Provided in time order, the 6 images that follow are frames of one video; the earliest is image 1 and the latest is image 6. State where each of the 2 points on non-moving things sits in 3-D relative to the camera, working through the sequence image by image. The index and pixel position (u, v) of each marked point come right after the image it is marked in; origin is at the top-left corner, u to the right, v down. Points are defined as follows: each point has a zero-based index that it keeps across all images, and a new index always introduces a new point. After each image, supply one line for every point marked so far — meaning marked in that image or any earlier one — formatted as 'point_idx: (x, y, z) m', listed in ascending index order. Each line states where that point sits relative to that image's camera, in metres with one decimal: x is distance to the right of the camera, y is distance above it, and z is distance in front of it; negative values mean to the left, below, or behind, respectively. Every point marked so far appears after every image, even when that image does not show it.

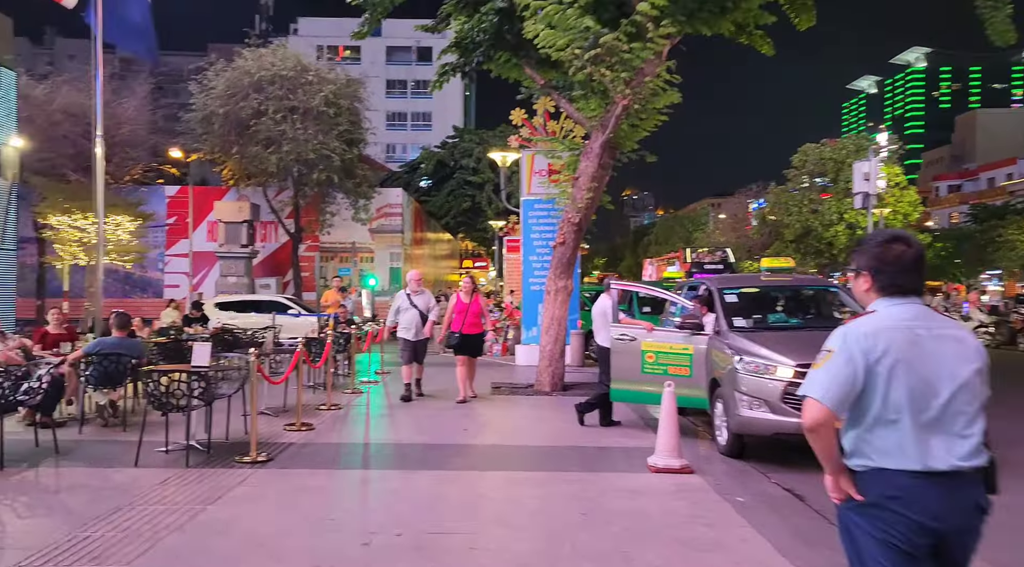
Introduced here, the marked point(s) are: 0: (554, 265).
0: (+0.7, +0.3, +13.1) m
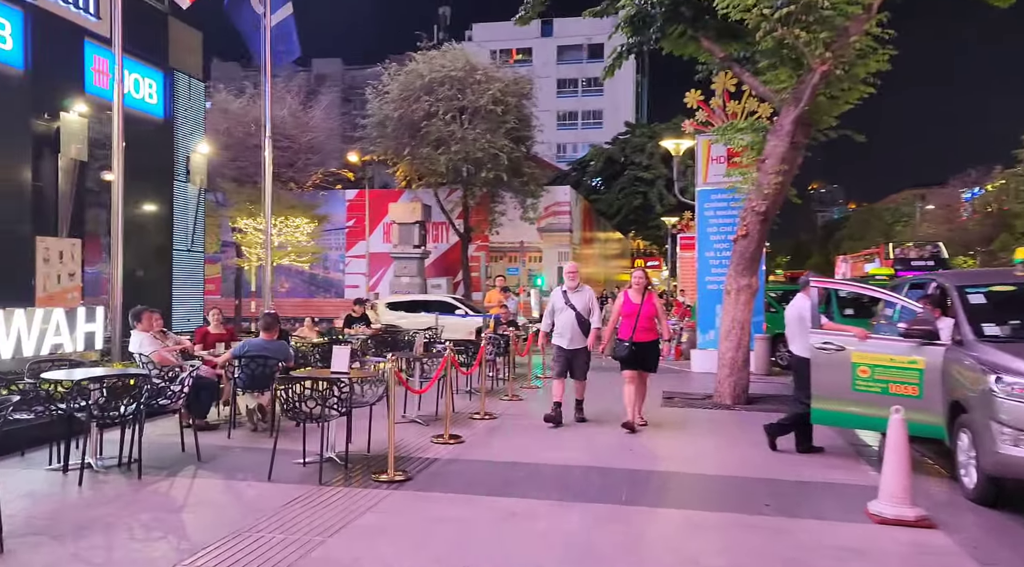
0: (+3.1, +0.3, +11.6) m
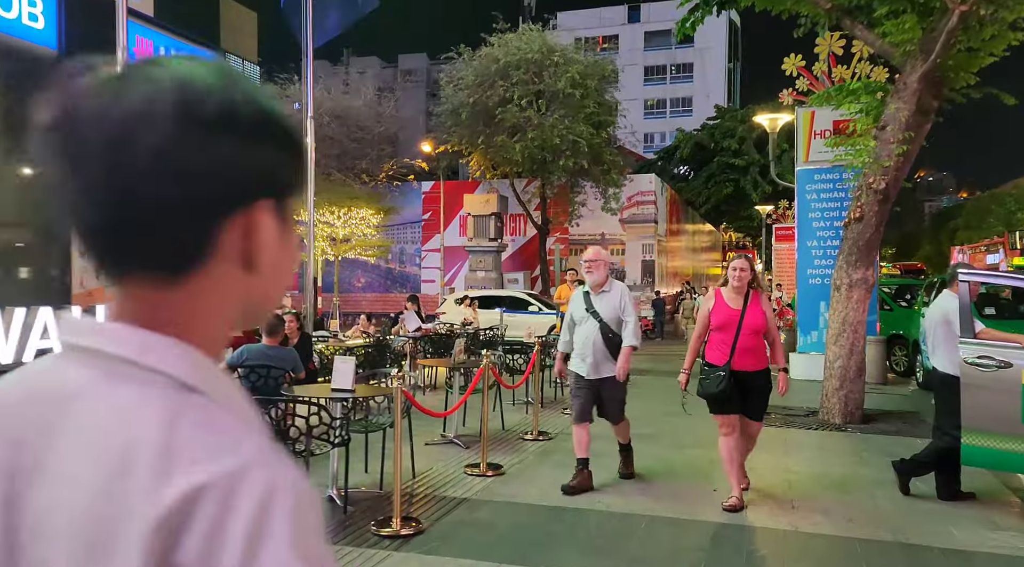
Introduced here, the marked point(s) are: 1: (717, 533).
0: (+3.8, +0.4, +9.7) m
1: (+1.3, -1.5, +5.2) m
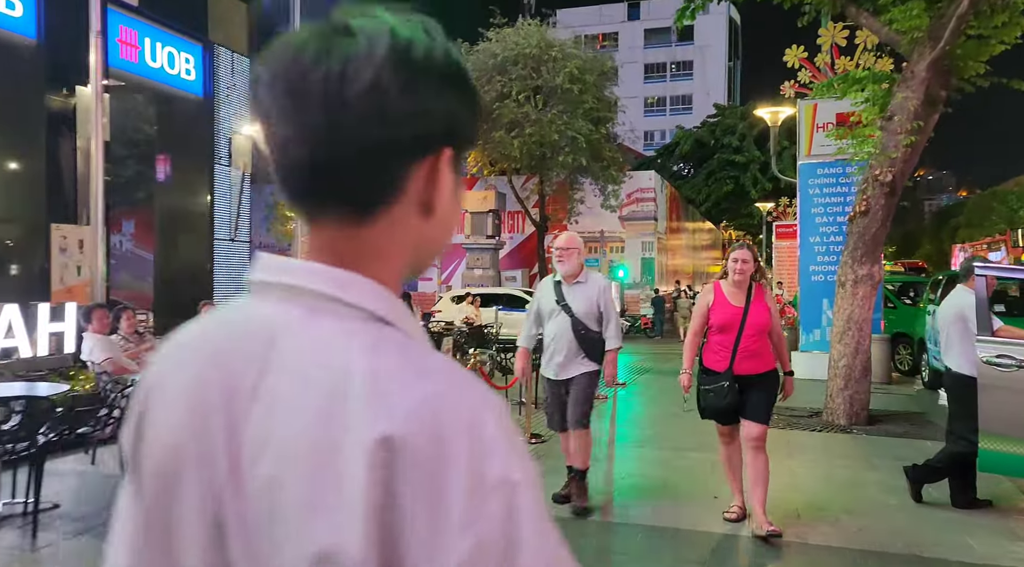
0: (+3.7, +0.4, +9.3) m
1: (+1.2, -1.5, +4.9) m
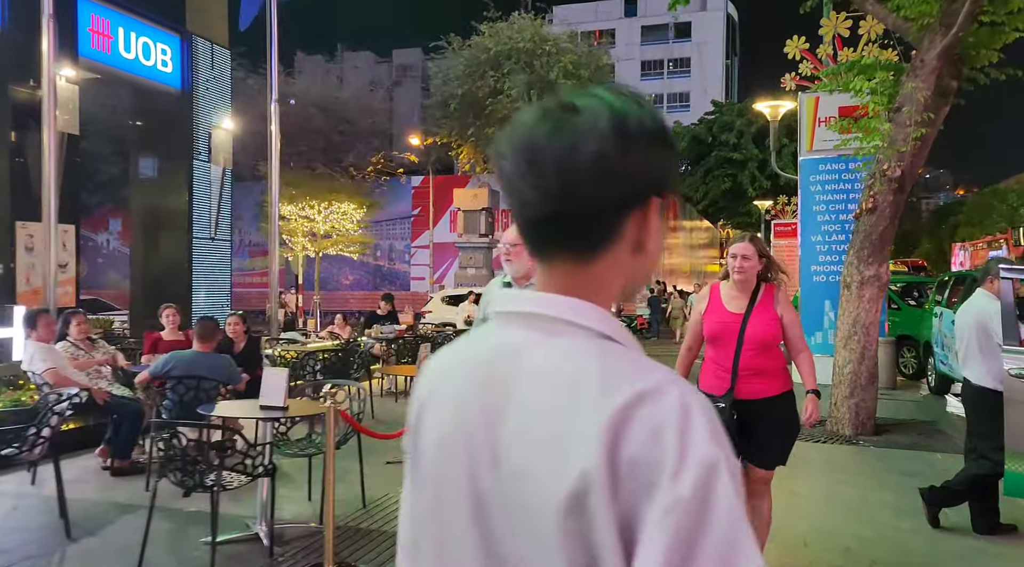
0: (+3.6, +0.4, +8.8) m
1: (+1.0, -1.5, +4.3) m
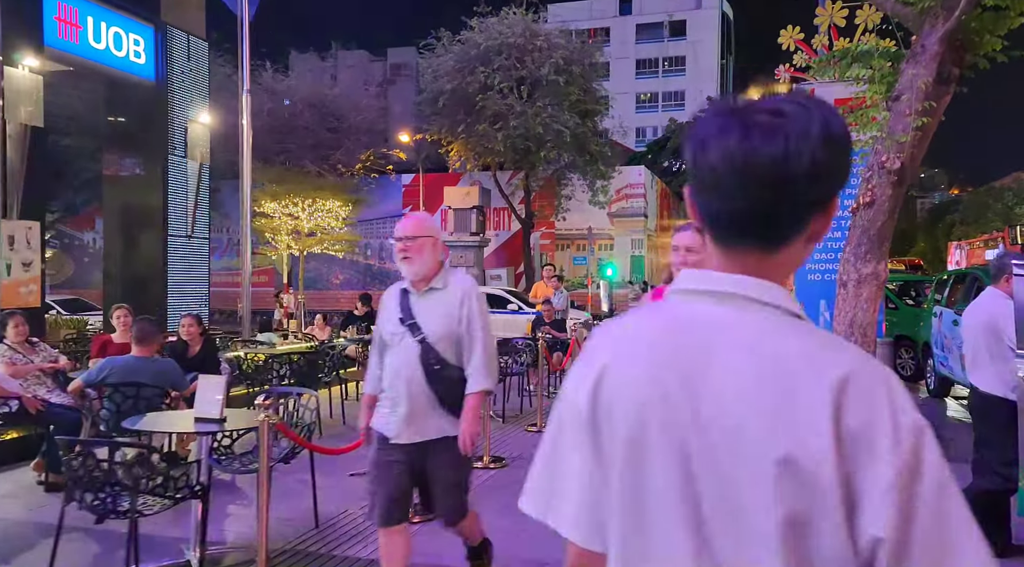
0: (+3.3, +0.4, +8.3) m
1: (+0.8, -1.5, +3.8) m
